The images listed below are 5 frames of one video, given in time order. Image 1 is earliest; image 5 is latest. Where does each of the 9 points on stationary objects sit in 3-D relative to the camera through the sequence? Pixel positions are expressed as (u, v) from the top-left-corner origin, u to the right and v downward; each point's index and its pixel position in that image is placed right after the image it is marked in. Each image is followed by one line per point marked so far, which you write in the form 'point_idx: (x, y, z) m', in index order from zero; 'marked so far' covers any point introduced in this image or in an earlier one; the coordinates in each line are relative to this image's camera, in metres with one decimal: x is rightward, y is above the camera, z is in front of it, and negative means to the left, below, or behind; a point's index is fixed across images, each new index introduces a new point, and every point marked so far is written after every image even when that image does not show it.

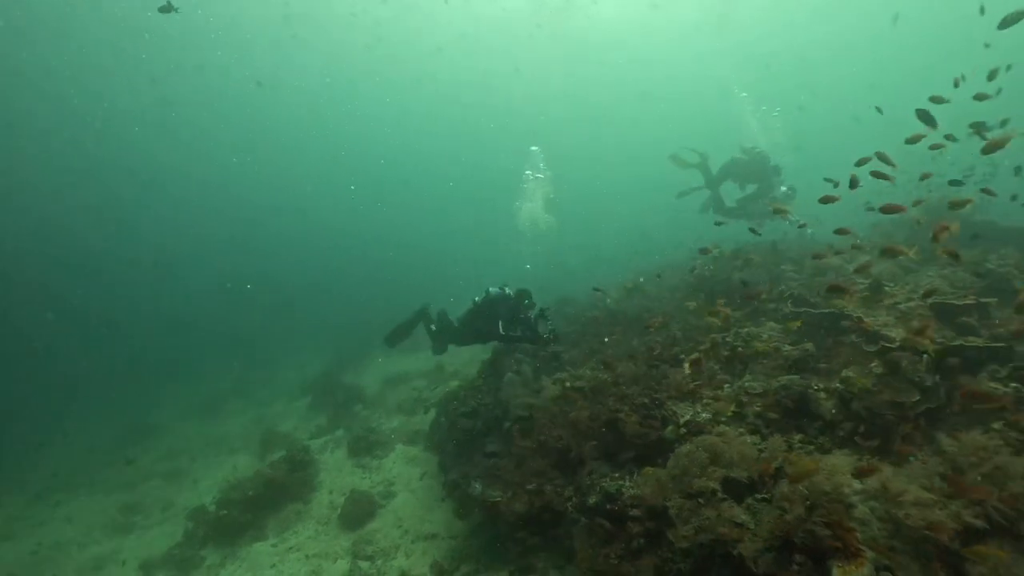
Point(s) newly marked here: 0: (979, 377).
0: (+5.2, -1.0, +5.2) m
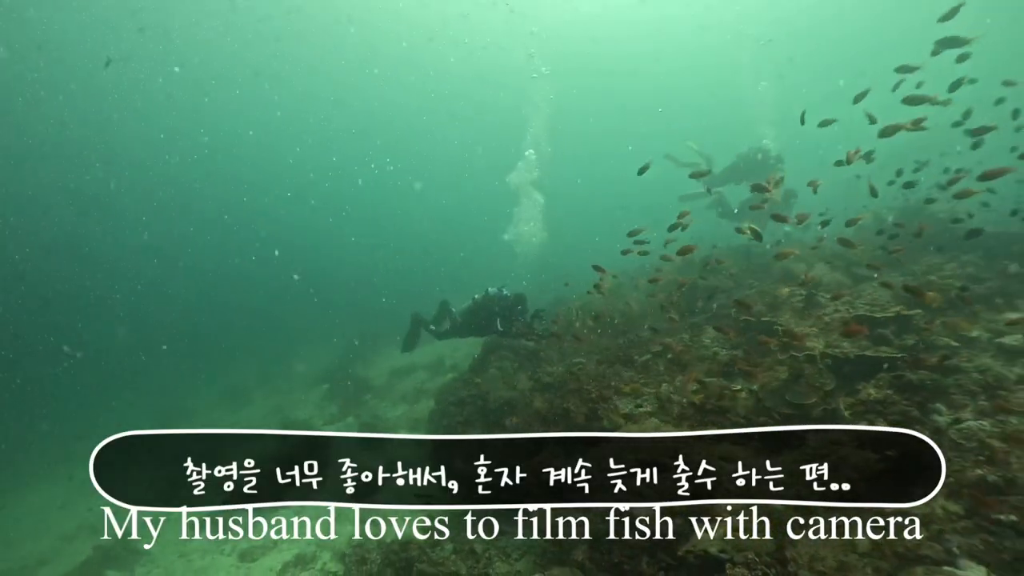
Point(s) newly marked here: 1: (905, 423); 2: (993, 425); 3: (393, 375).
0: (+4.6, -1.2, +6.0) m
1: (+4.3, -1.5, +5.3) m
2: (+5.3, -1.5, +5.3) m
3: (-4.0, -2.8, +15.5) m
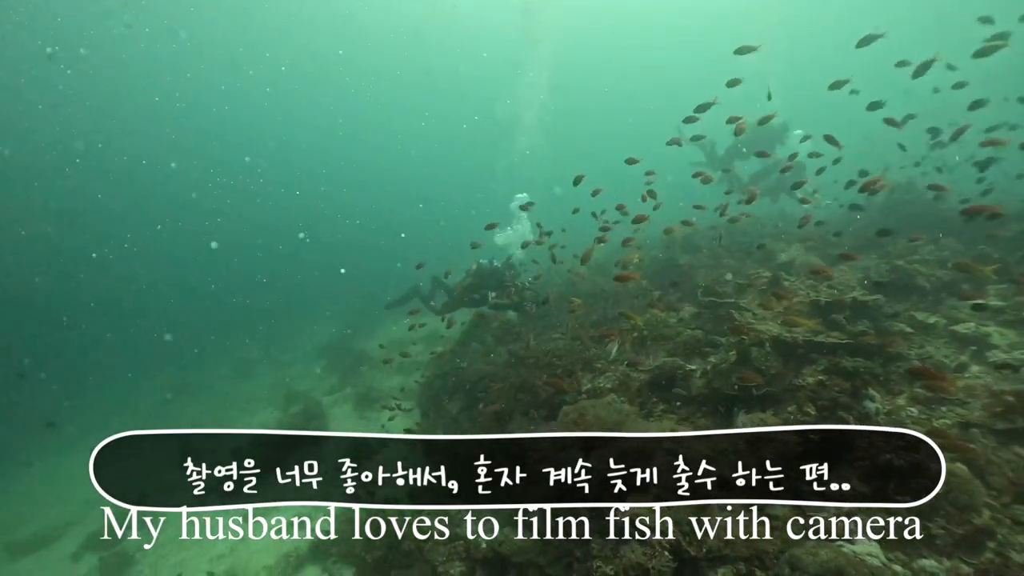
0: (+3.9, -1.0, +6.2) m
1: (+3.7, -1.4, +5.5) m
2: (+4.7, -1.4, +5.5) m
3: (-4.2, -2.0, +16.1) m
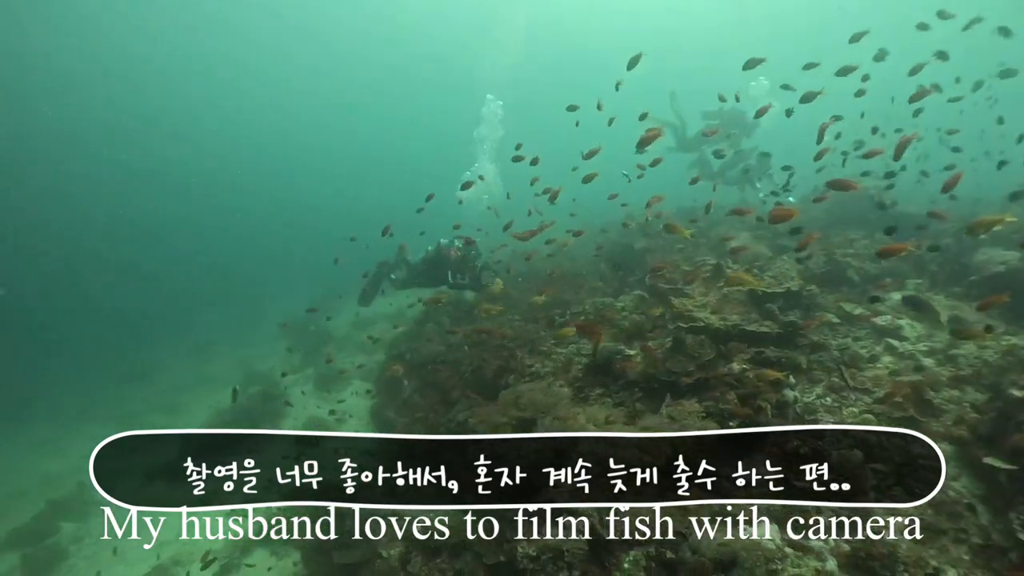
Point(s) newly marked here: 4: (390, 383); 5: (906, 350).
0: (+3.1, -0.9, +6.5) m
1: (+2.9, -1.3, +5.8) m
2: (+3.9, -1.4, +5.8) m
3: (-5.4, -1.2, +16.1) m
4: (-2.9, -2.1, +11.3) m
5: (+5.3, -0.8, +6.5) m
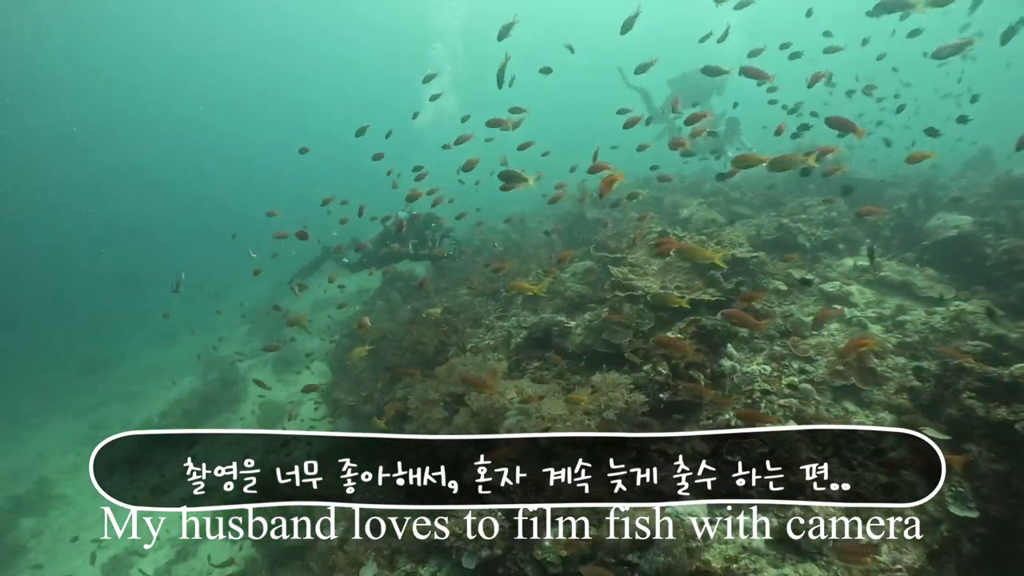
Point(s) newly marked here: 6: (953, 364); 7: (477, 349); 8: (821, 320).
0: (+2.2, -0.5, +6.1) m
1: (+2.0, -0.9, +5.5) m
2: (+3.0, -0.9, +5.5) m
3: (-6.5, -0.5, +15.6) m
4: (-3.9, -1.6, +10.8) m
5: (+4.4, -0.4, +6.1) m
6: (+4.4, -0.8, +4.8) m
7: (-0.5, -1.0, +7.2) m
8: (+4.0, -0.4, +6.2) m
